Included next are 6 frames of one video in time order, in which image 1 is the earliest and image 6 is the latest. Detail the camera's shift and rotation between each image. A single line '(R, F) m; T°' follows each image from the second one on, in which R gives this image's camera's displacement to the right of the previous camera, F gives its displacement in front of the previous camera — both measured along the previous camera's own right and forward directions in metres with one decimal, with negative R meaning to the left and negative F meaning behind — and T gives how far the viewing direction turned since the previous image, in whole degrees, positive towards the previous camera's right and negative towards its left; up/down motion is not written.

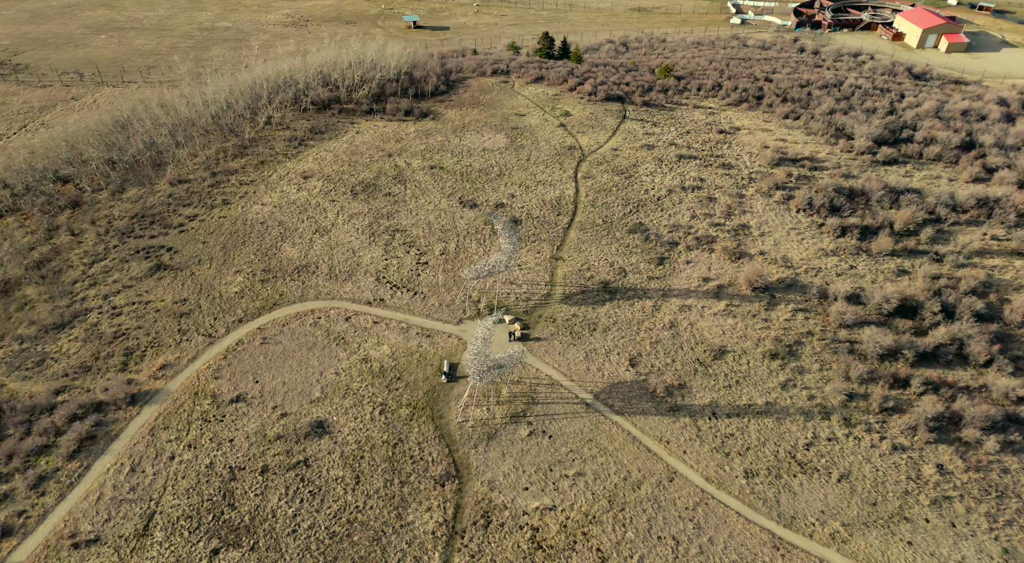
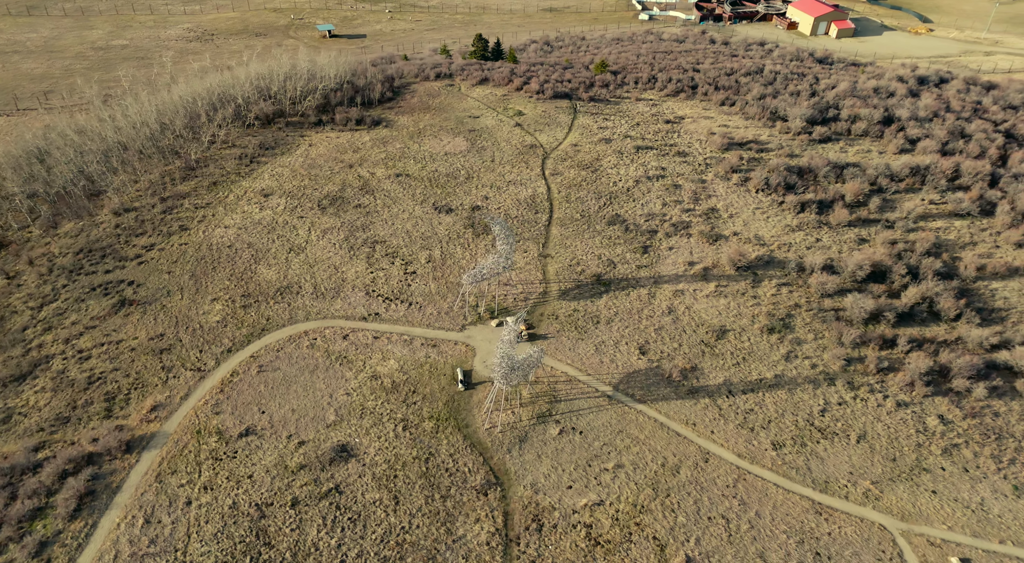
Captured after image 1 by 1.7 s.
(-3.8, +0.6) m; +6°
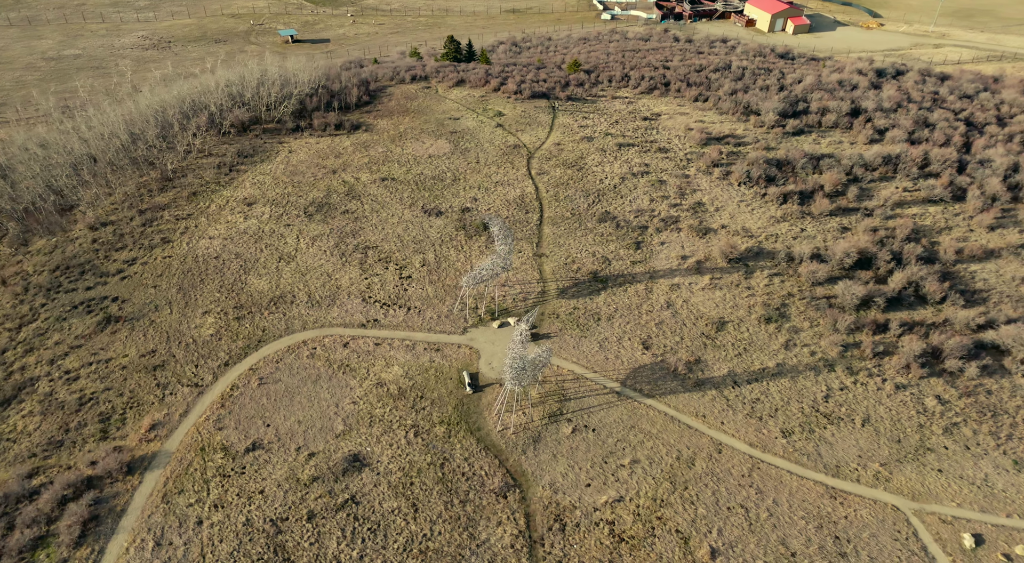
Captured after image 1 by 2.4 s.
(-1.6, +0.2) m; +3°
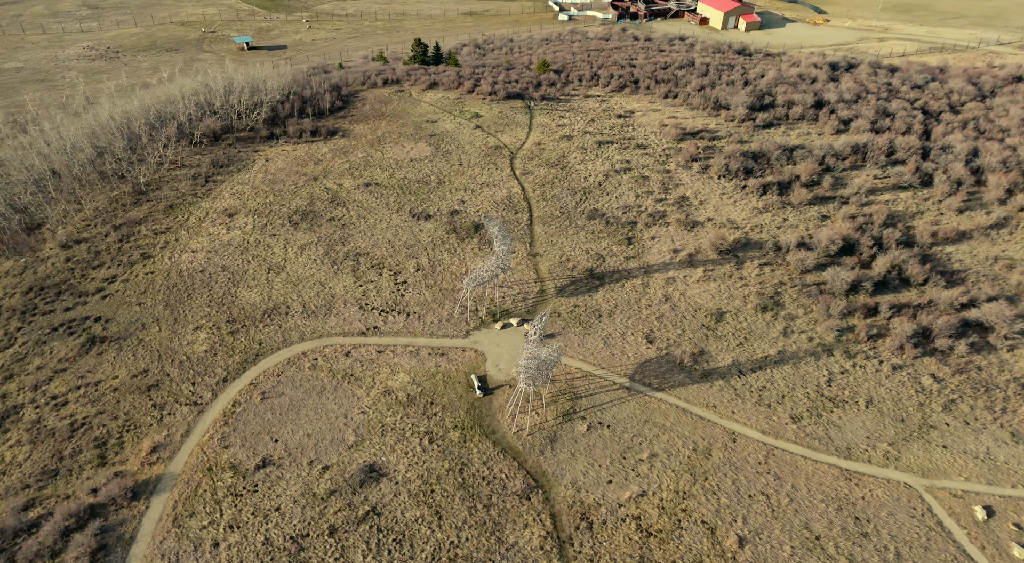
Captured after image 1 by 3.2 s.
(-1.9, +0.3) m; +3°
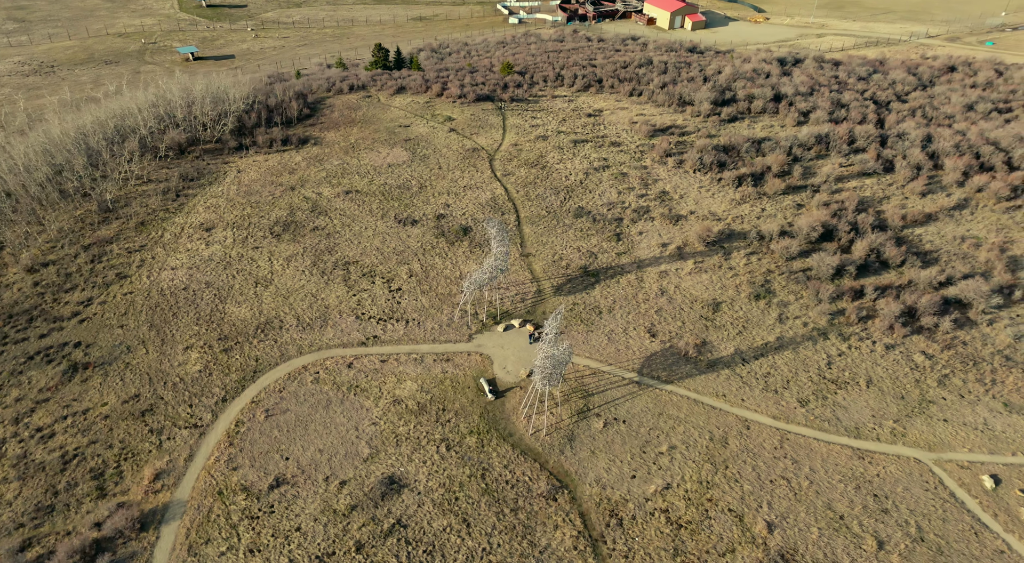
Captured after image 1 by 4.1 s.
(-2.2, +0.3) m; +4°
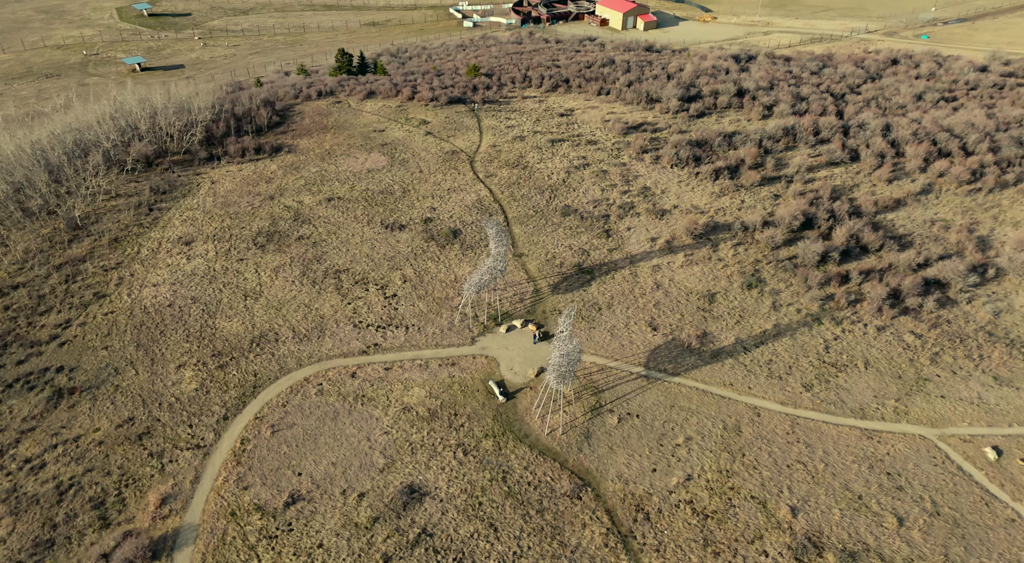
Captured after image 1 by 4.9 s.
(-2.0, +0.3) m; +4°
